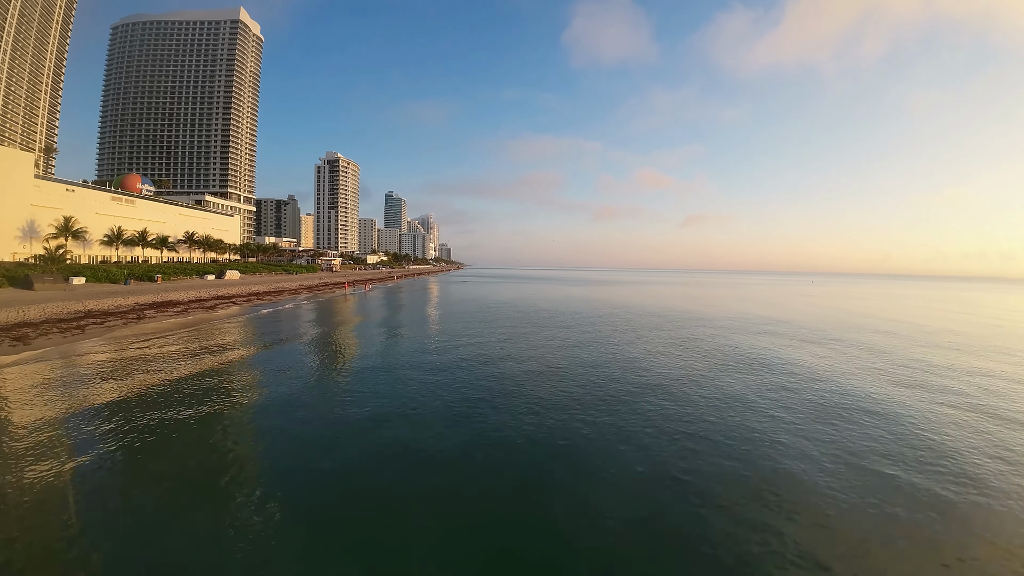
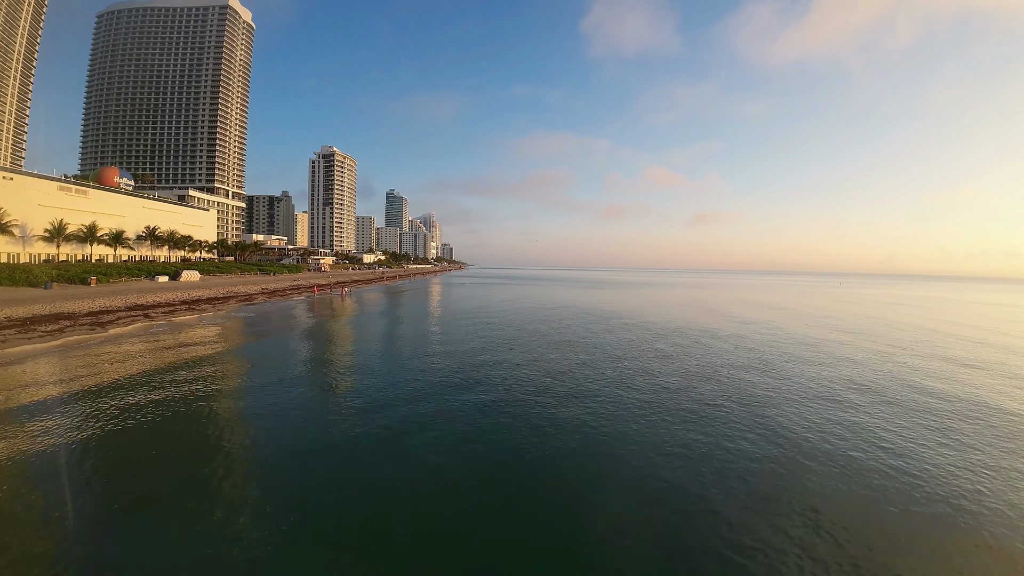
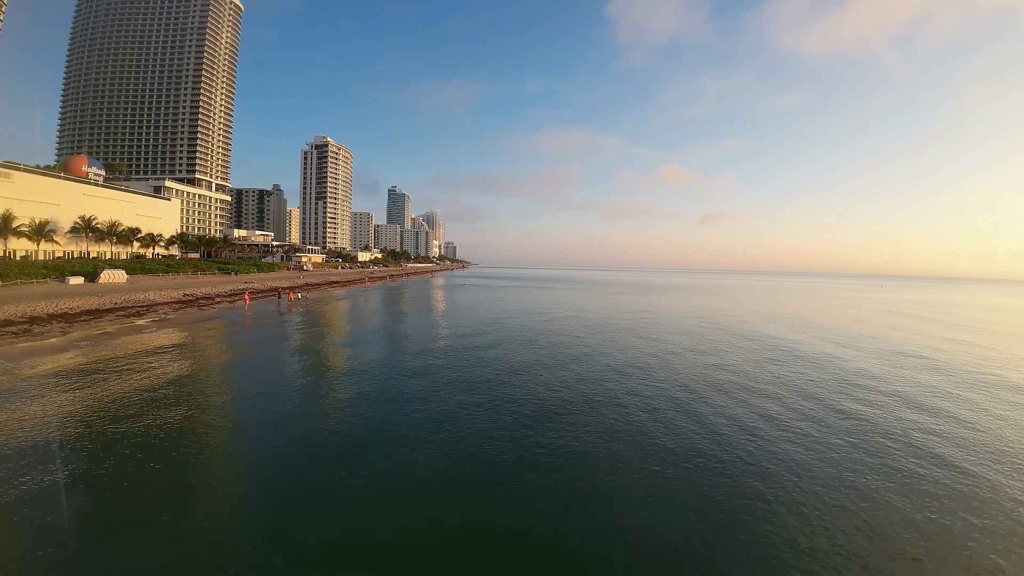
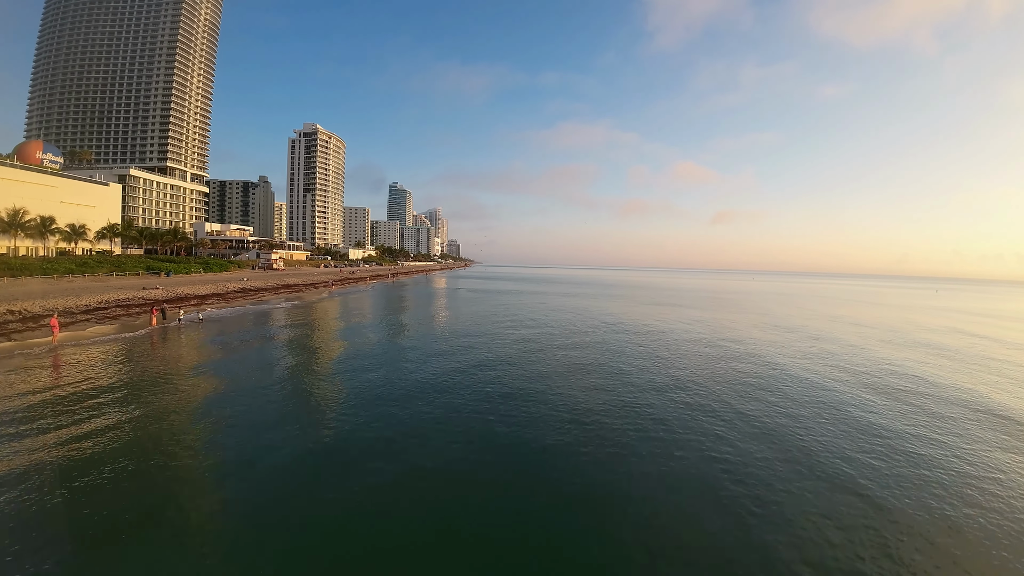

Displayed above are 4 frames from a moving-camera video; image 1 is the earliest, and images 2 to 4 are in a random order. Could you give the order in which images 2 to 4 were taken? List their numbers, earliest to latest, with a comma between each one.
2, 3, 4
